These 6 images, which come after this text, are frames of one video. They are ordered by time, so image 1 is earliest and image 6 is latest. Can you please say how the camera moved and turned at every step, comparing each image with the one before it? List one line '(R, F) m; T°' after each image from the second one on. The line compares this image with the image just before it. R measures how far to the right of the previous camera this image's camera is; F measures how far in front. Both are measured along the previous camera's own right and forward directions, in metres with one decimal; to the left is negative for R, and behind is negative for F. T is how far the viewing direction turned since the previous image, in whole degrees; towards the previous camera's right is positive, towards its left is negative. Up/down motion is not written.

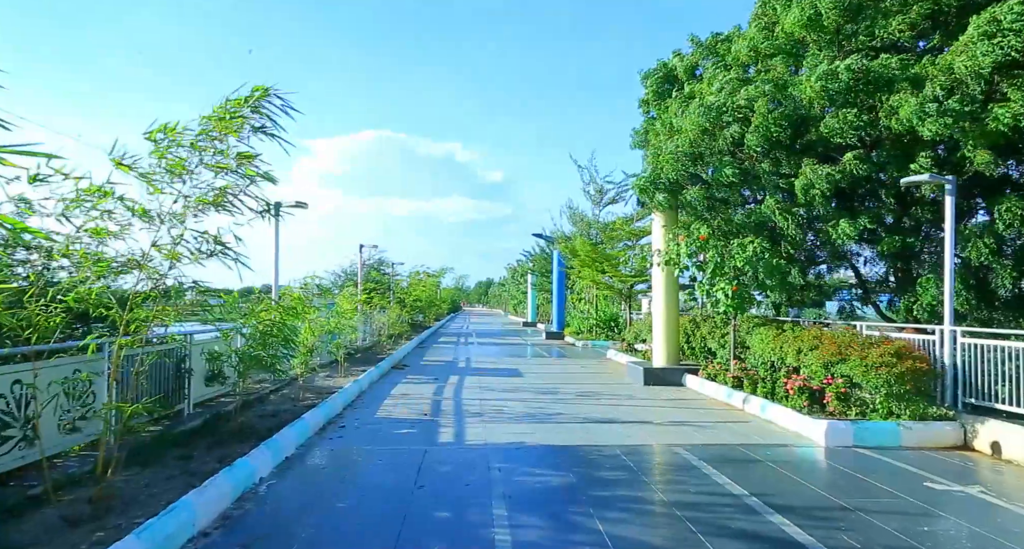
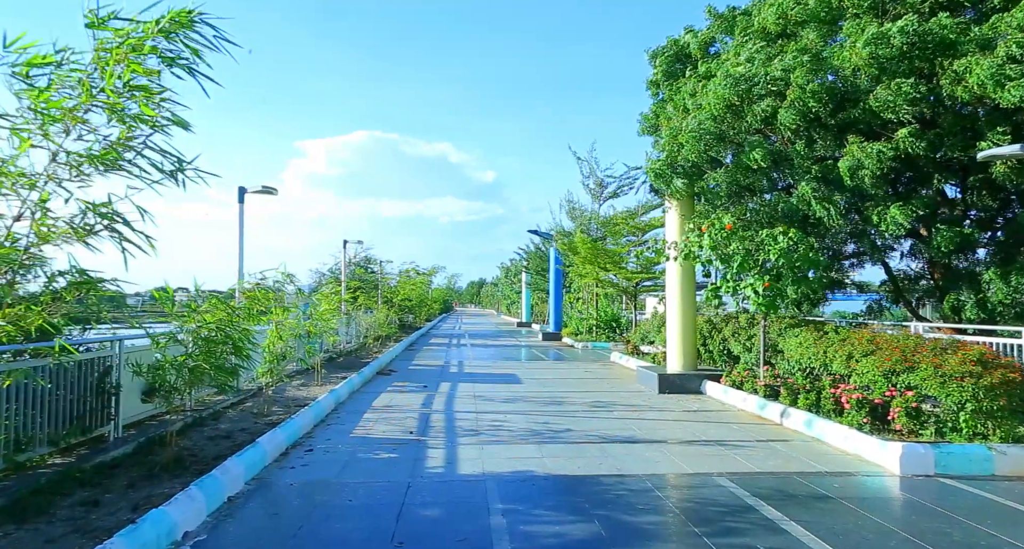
(-0.1, +1.3) m; +1°
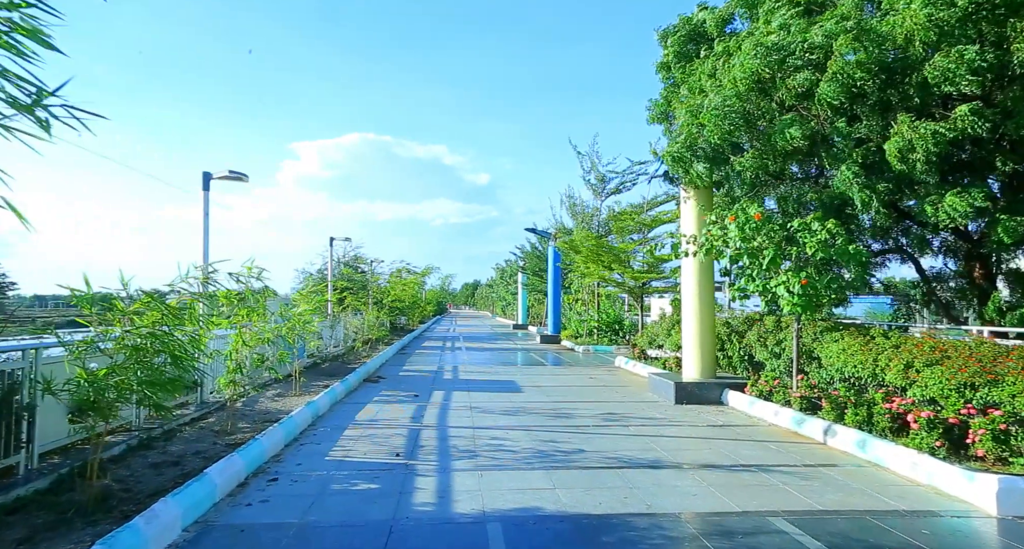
(-0.1, +1.1) m; 0°
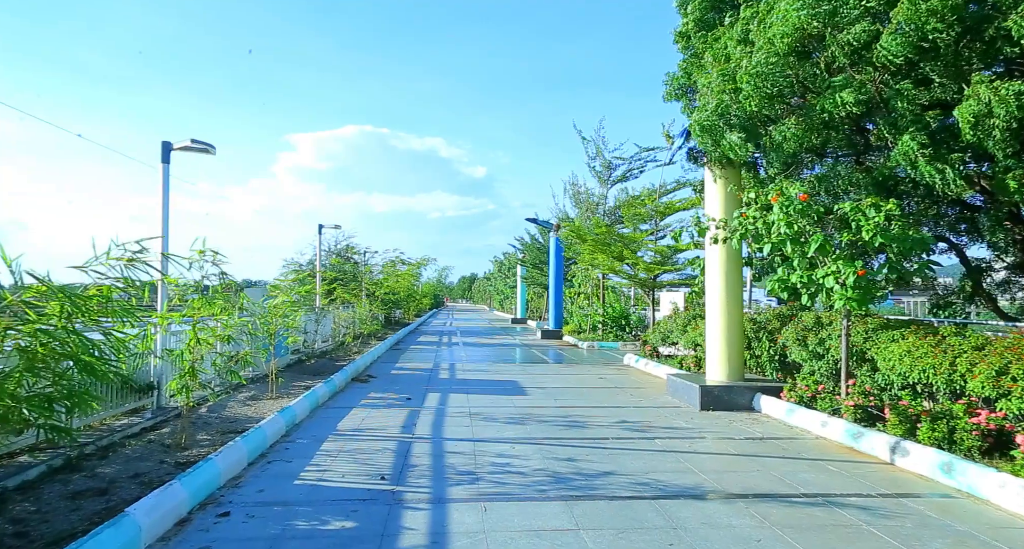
(-0.1, +1.1) m; 0°
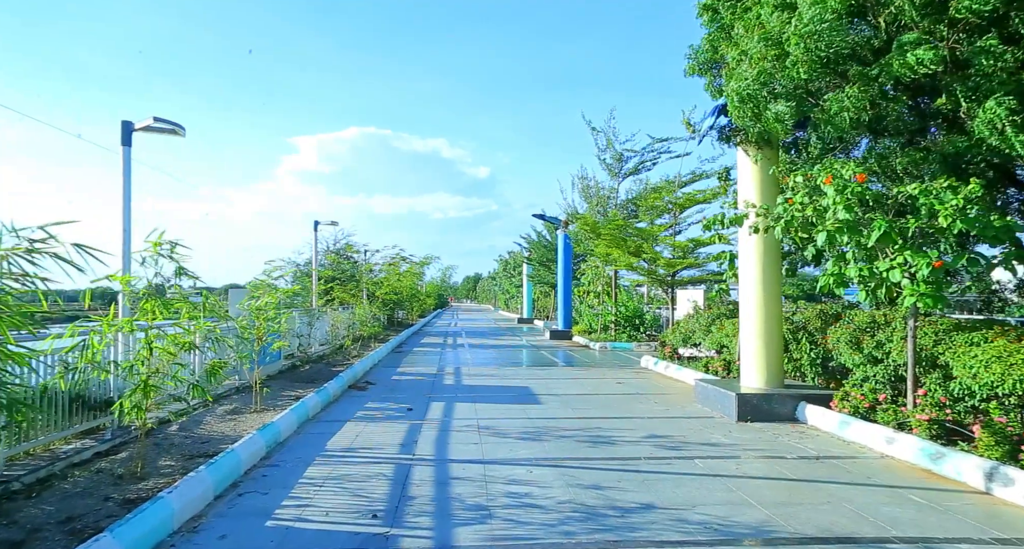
(-0.1, +1.0) m; 0°
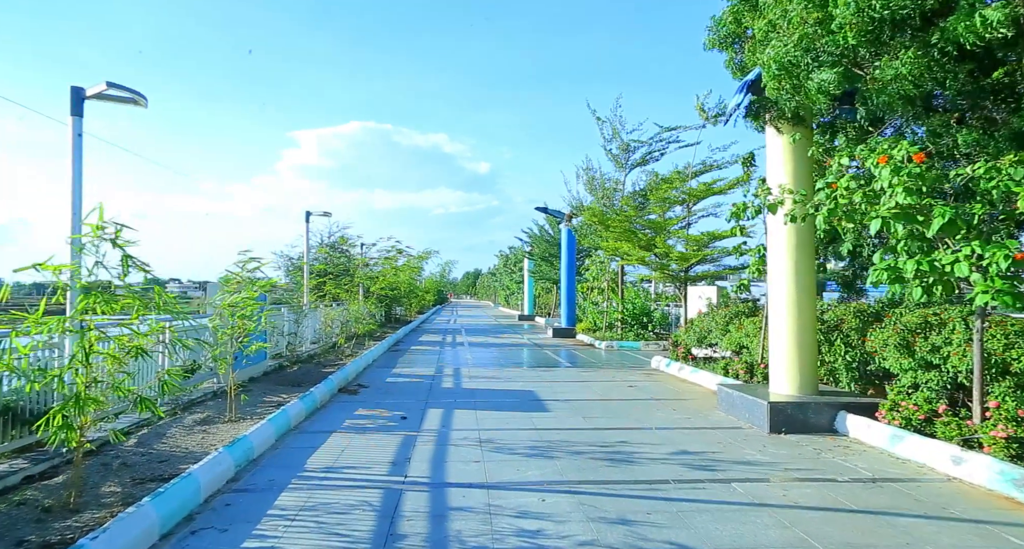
(-0.1, +0.8) m; 0°
